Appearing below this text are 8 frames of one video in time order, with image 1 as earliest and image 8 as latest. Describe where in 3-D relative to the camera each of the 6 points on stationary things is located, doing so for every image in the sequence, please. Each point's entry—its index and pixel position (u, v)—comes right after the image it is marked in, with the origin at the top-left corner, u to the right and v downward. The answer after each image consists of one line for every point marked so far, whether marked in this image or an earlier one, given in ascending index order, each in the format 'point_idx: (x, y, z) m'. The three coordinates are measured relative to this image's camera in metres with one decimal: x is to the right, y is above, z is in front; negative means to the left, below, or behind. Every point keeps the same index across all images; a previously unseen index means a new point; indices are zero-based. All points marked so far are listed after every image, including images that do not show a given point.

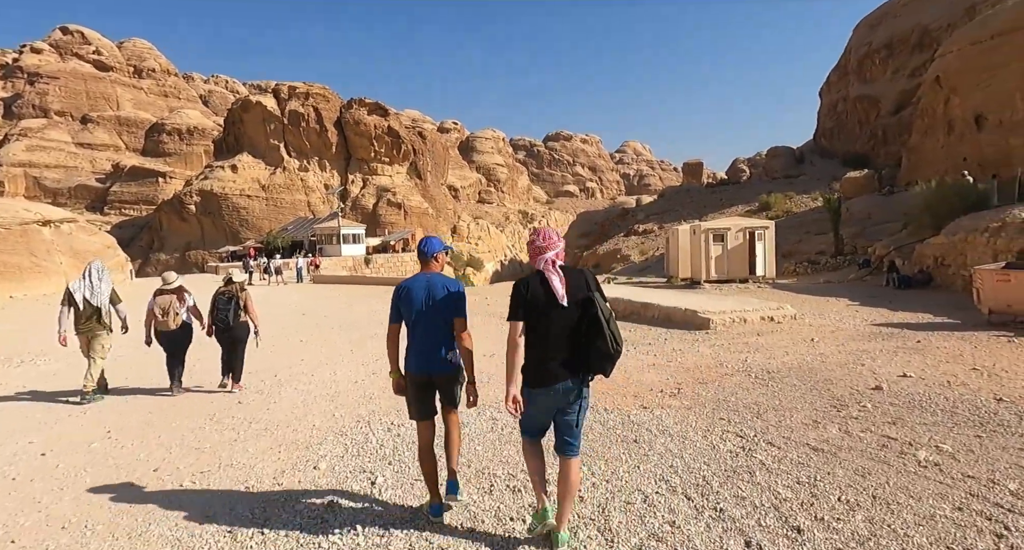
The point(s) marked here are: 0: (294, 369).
0: (-2.6, -1.1, +6.8) m
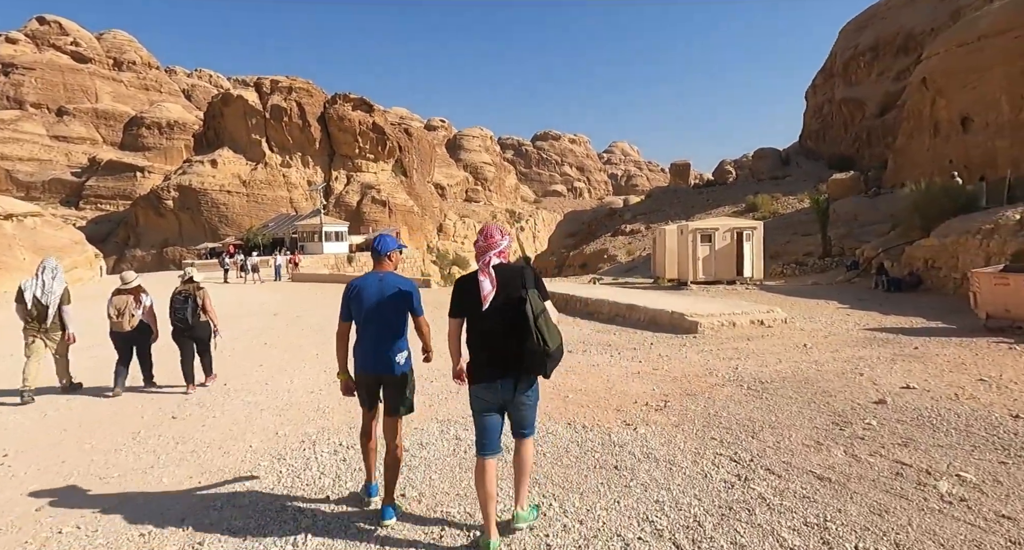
0: (-2.8, -1.1, +6.2) m
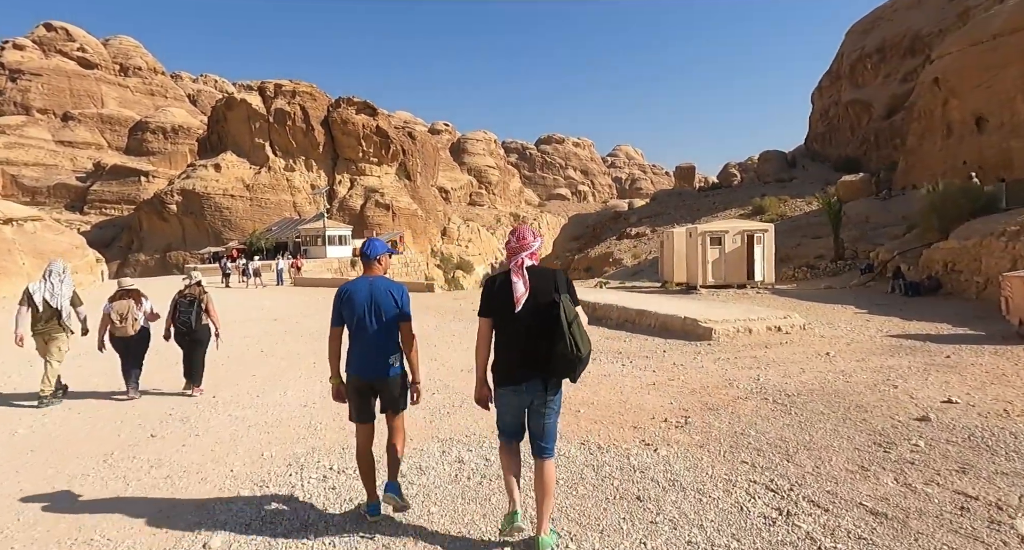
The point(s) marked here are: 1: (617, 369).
0: (-2.8, -1.1, +5.9) m
1: (+1.2, -1.1, +6.6) m
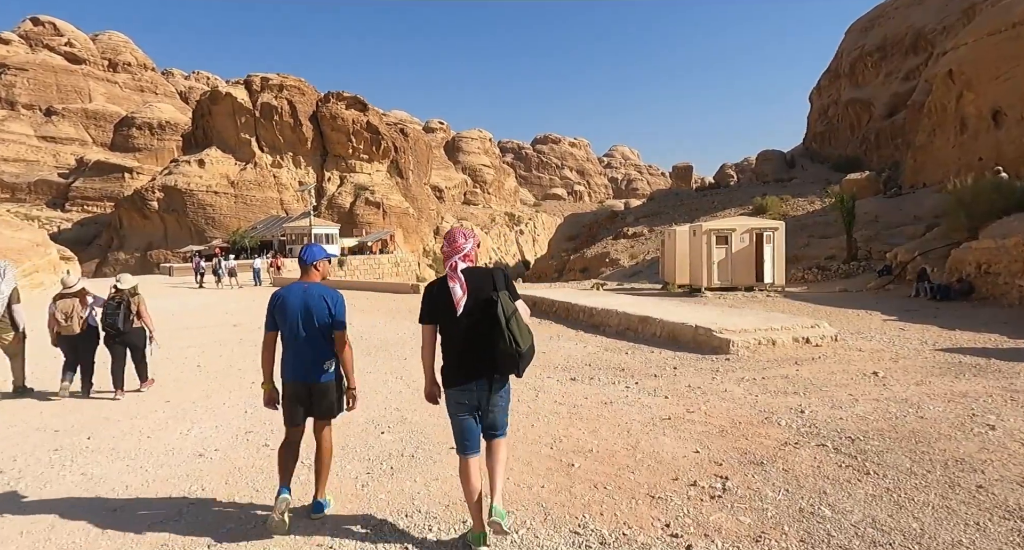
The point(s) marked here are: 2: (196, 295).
0: (-3.0, -1.1, +4.6) m
1: (+1.0, -1.1, +5.3) m
2: (-9.7, -0.6, +17.8) m
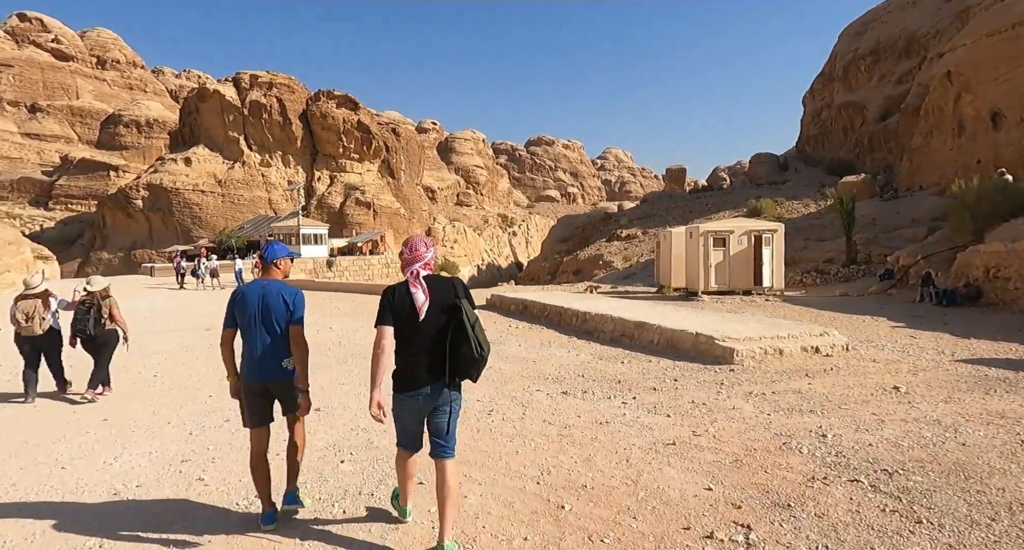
0: (-3.1, -1.1, +4.0) m
1: (+0.9, -1.1, +4.8) m
2: (-10.0, -0.6, +17.1) m
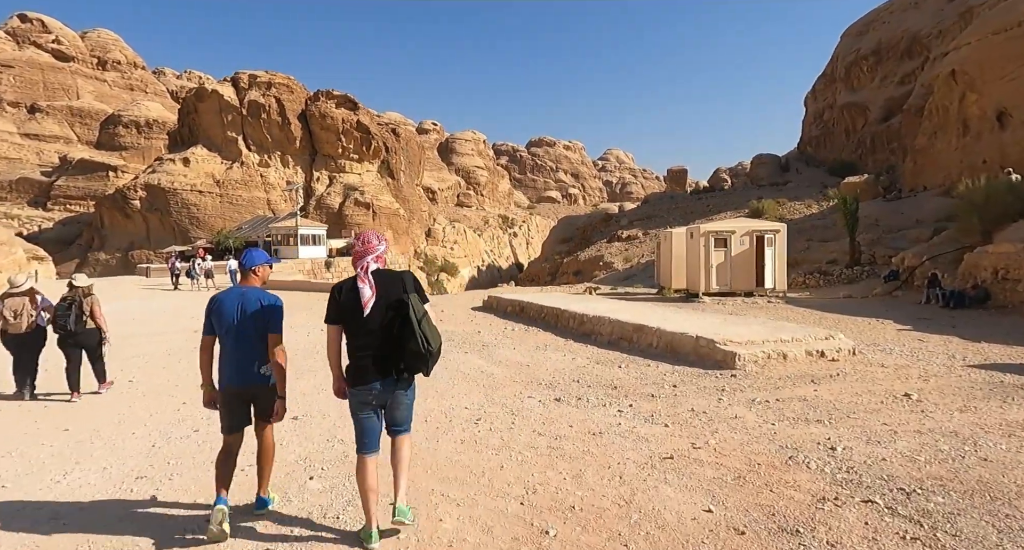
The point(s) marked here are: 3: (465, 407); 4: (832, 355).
0: (-3.2, -1.1, +3.8) m
1: (+0.8, -1.1, +4.5) m
2: (-10.1, -0.7, +16.9) m
3: (-0.4, -1.2, +5.0) m
4: (+3.6, -0.9, +6.5) m
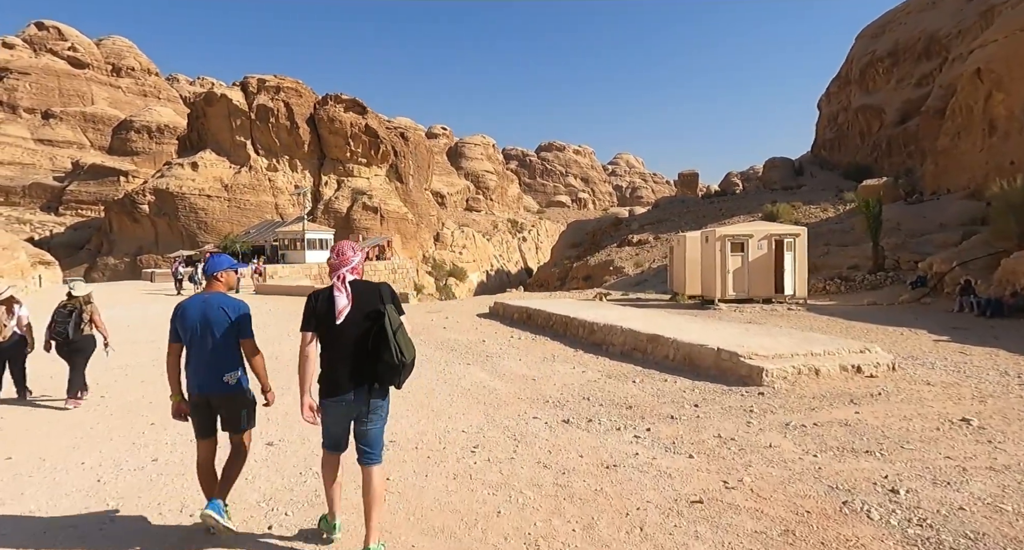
0: (-3.2, -1.2, +3.3) m
1: (+0.8, -1.2, +3.9) m
2: (-9.8, -0.8, +16.5) m
3: (-0.4, -1.2, +4.5) m
4: (+3.6, -1.0, +5.9) m
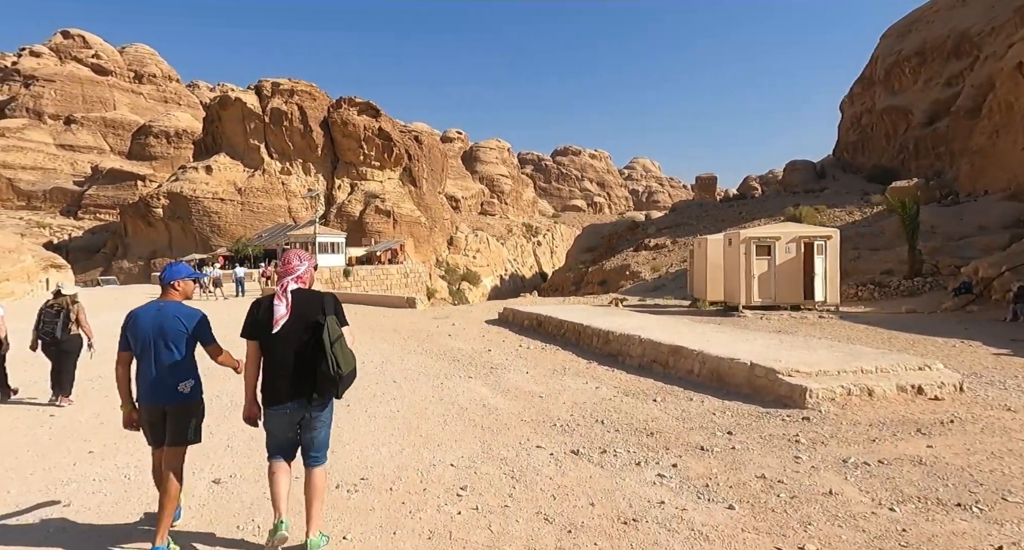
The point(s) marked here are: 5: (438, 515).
0: (-3.2, -1.2, +2.6) m
1: (+0.8, -1.2, +3.2) m
2: (-9.5, -0.9, +16.0) m
3: (-0.4, -1.2, +3.8) m
4: (+3.7, -1.0, +5.0) m
5: (-0.4, -1.2, +2.9) m
